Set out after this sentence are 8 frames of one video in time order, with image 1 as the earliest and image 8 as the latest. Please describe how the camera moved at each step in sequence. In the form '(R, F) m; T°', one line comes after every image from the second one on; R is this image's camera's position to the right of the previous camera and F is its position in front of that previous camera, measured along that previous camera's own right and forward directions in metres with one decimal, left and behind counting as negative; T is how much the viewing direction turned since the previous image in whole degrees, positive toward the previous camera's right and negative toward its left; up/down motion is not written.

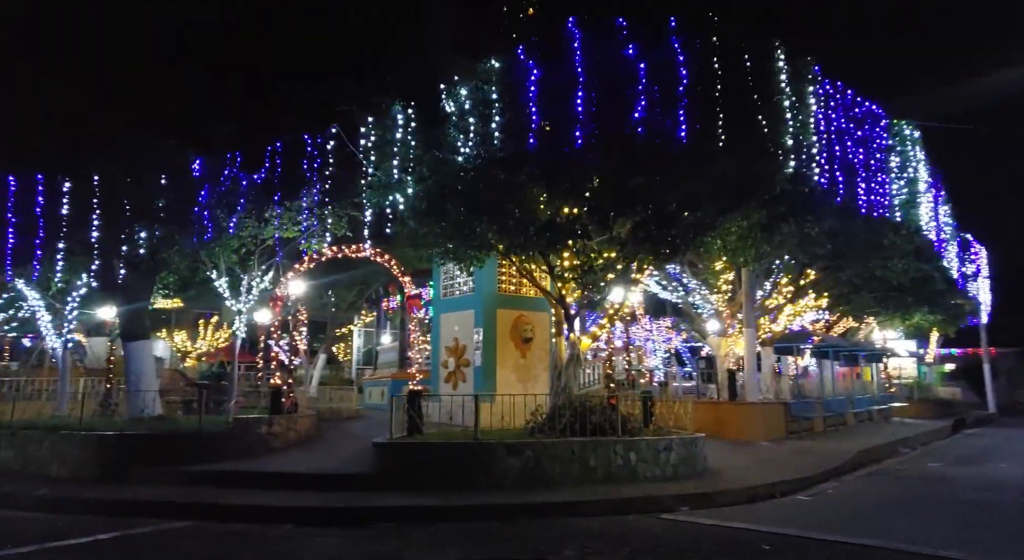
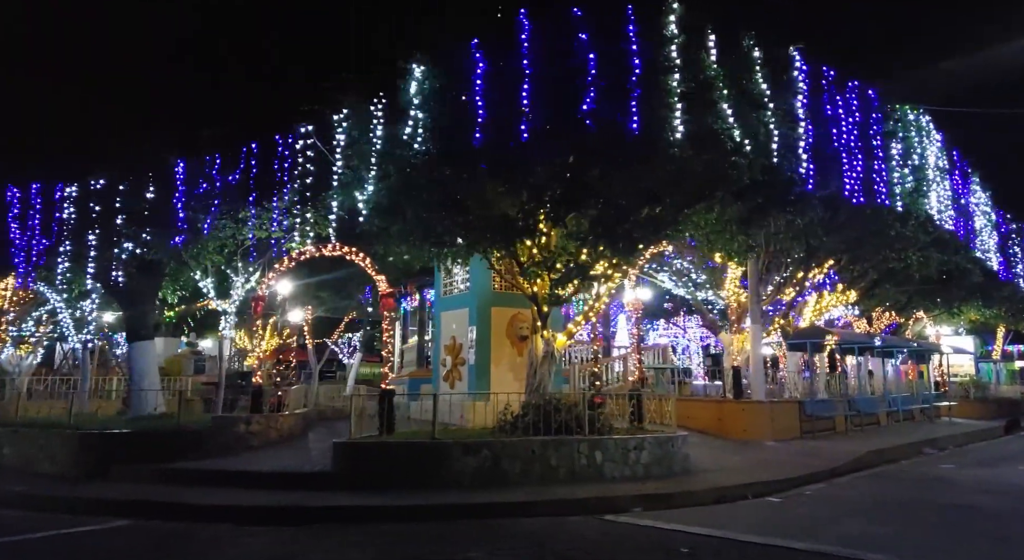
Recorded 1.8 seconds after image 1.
(+1.5, +0.2) m; -4°
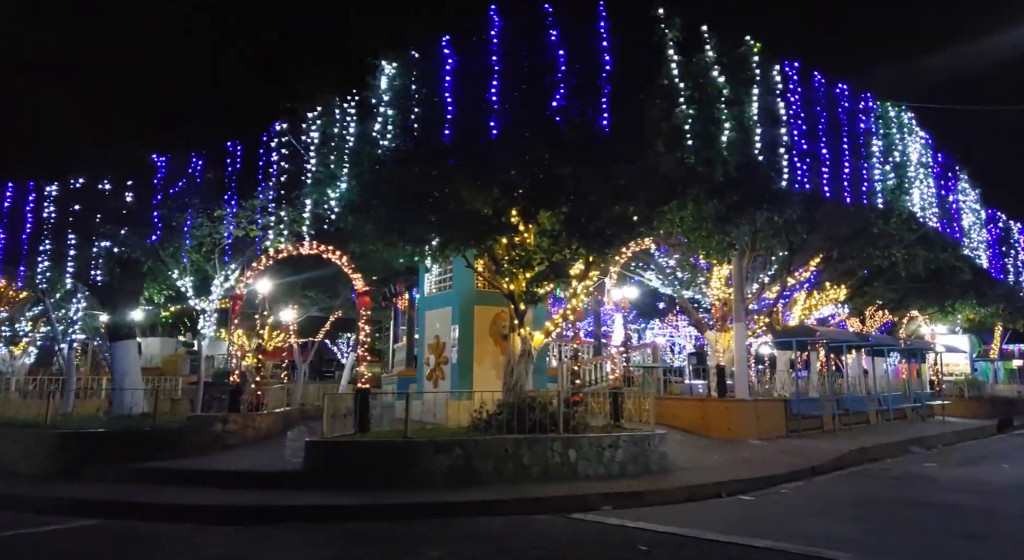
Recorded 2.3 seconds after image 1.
(+0.4, +0.1) m; 0°
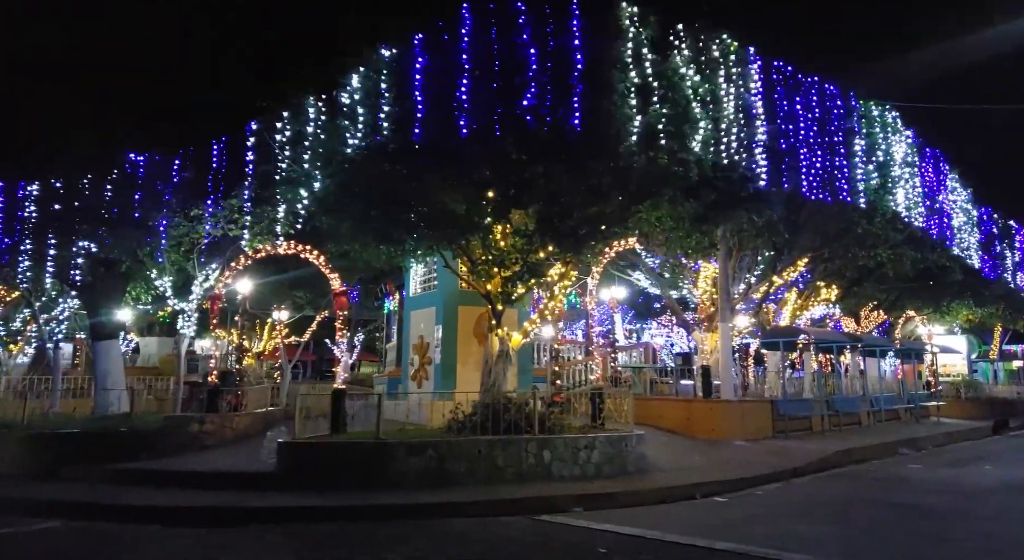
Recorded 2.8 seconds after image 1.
(+0.4, +0.1) m; 0°
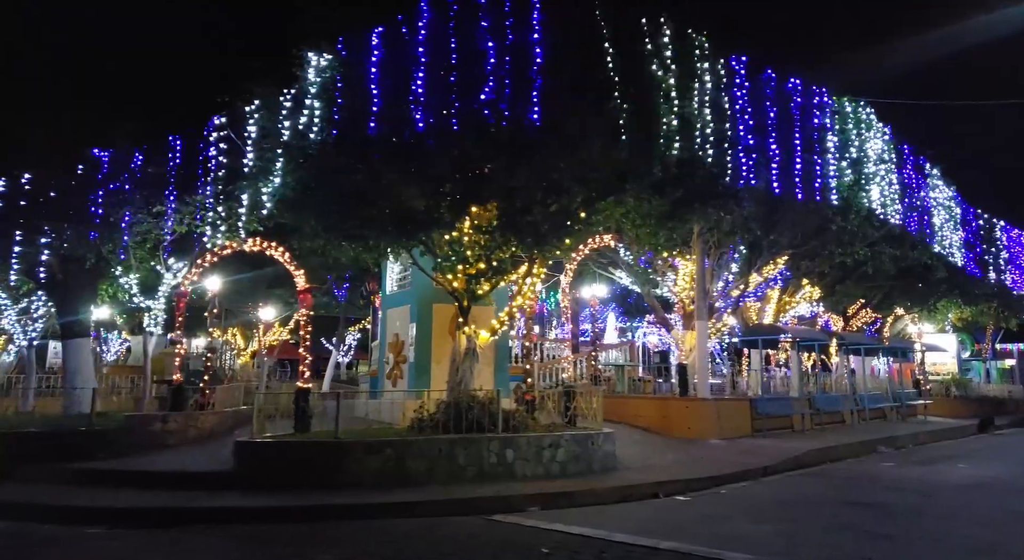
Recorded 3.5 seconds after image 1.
(+0.6, +0.1) m; 0°
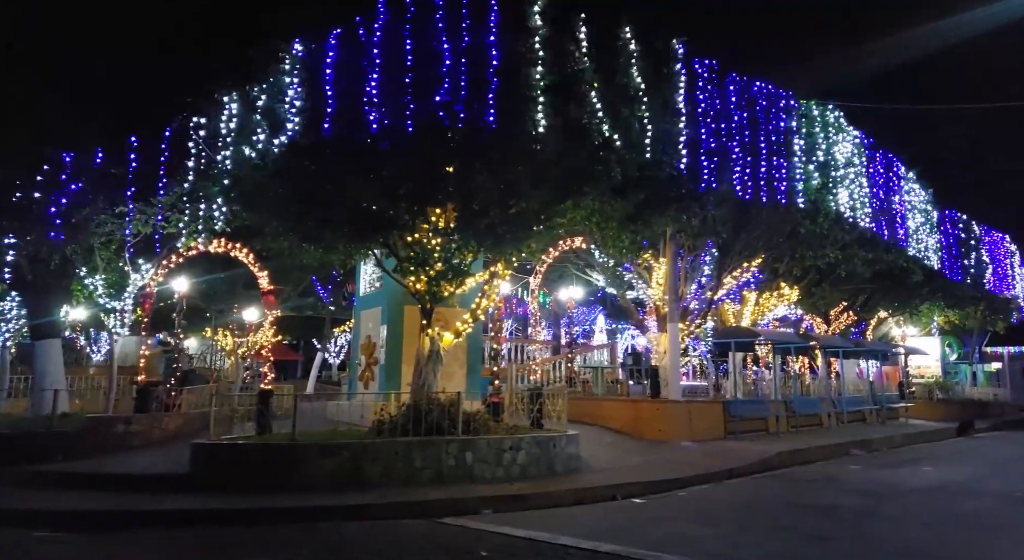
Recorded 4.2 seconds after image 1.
(+0.6, 0.0) m; +1°
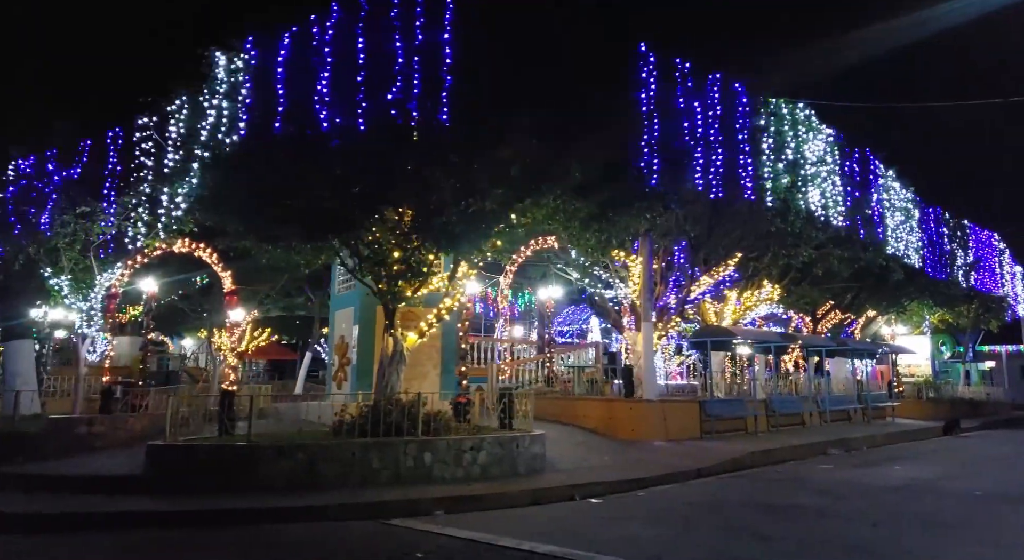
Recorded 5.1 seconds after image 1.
(+0.6, 0.0) m; 0°
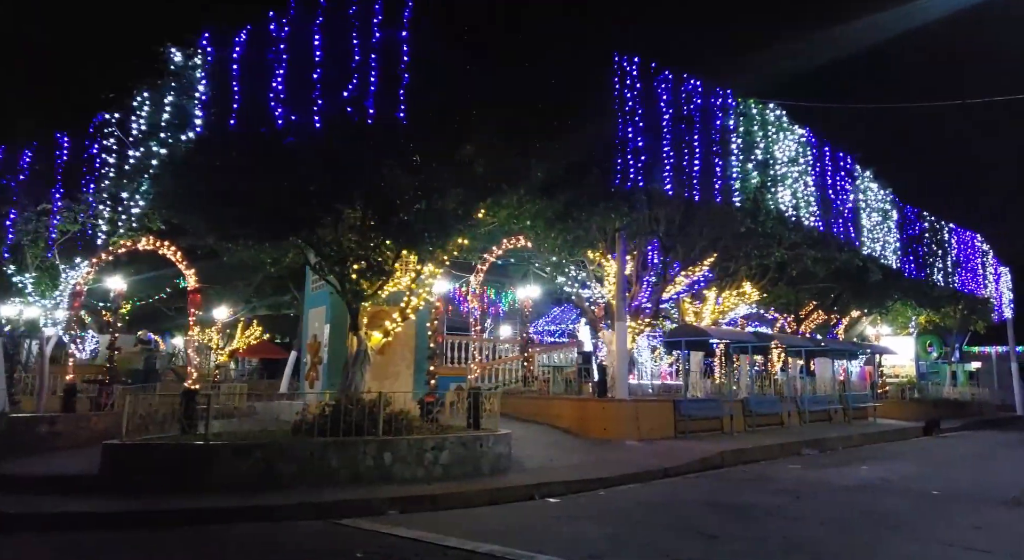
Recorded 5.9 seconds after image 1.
(+0.5, 0.0) m; +1°
